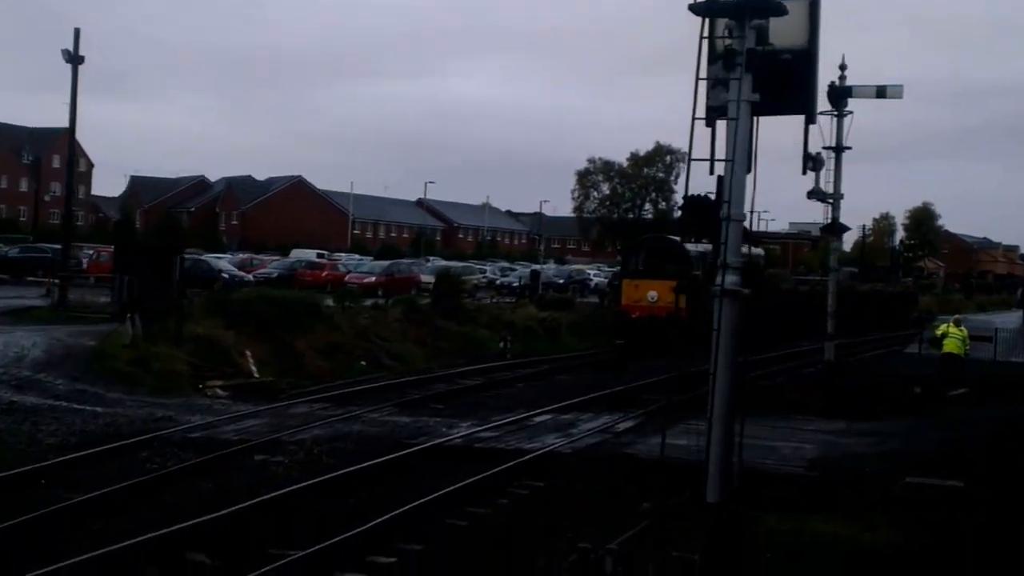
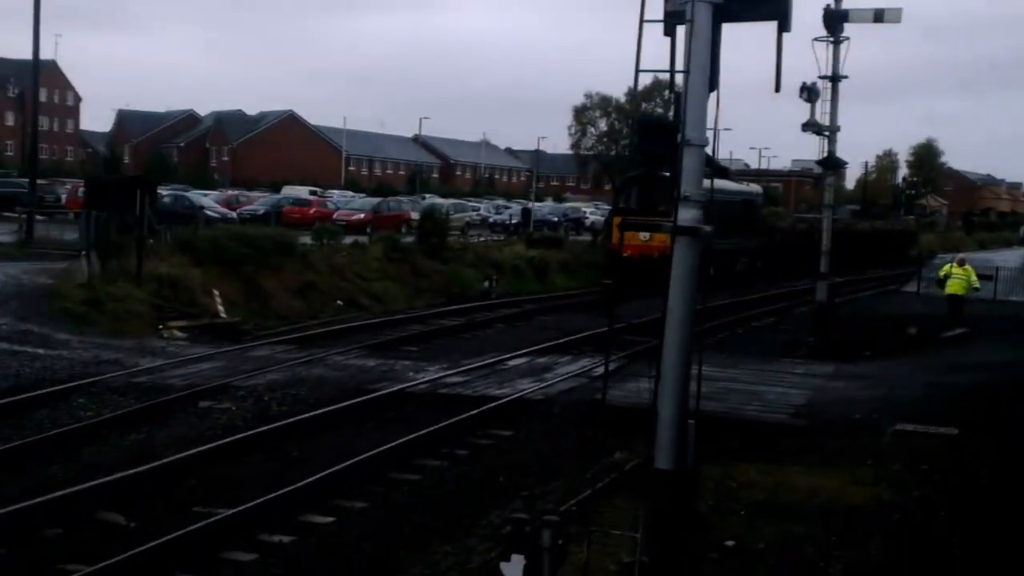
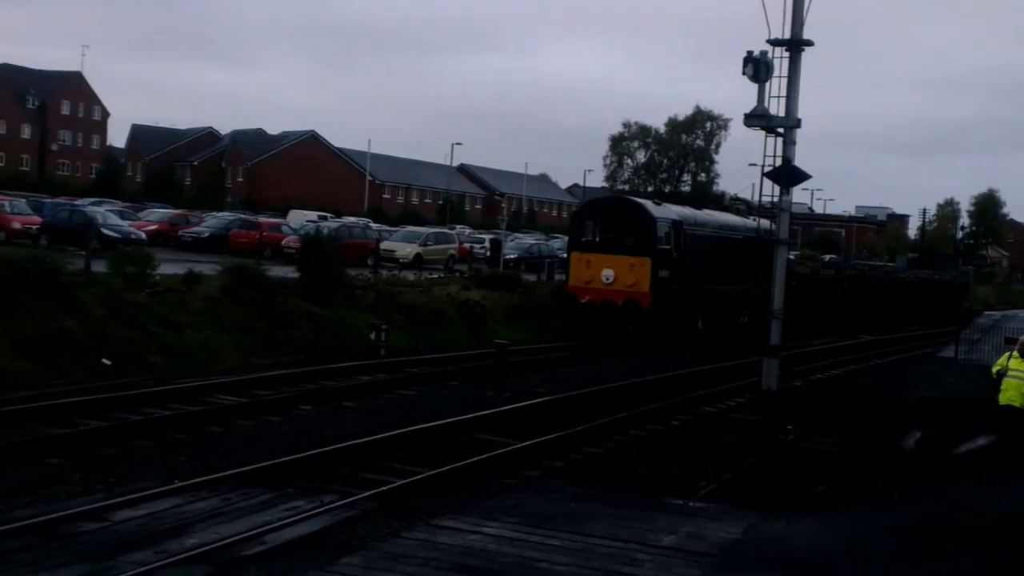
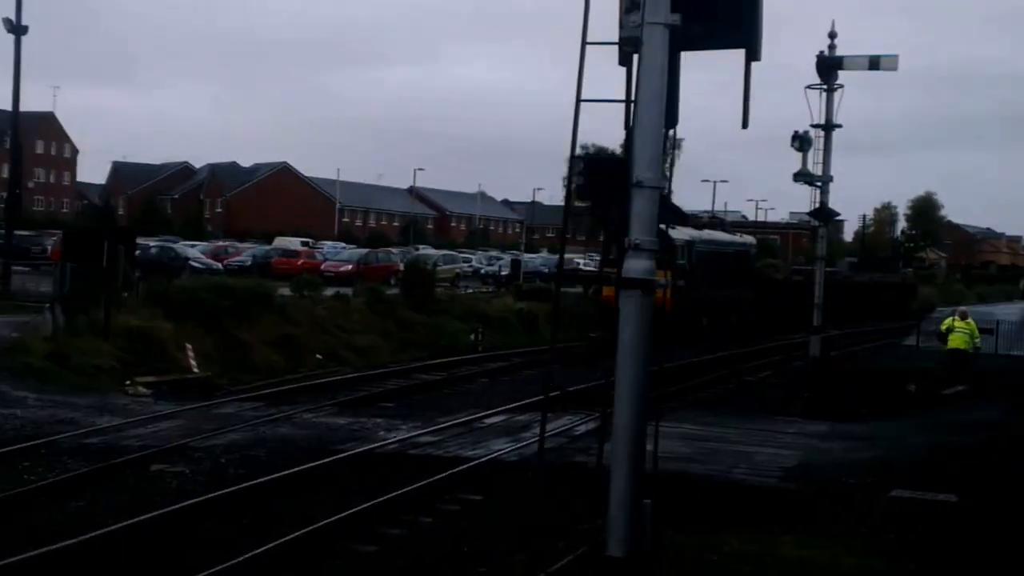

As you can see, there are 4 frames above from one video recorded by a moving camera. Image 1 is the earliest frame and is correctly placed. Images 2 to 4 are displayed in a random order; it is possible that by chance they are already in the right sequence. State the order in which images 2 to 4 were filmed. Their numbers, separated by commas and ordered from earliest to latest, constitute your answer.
2, 4, 3
